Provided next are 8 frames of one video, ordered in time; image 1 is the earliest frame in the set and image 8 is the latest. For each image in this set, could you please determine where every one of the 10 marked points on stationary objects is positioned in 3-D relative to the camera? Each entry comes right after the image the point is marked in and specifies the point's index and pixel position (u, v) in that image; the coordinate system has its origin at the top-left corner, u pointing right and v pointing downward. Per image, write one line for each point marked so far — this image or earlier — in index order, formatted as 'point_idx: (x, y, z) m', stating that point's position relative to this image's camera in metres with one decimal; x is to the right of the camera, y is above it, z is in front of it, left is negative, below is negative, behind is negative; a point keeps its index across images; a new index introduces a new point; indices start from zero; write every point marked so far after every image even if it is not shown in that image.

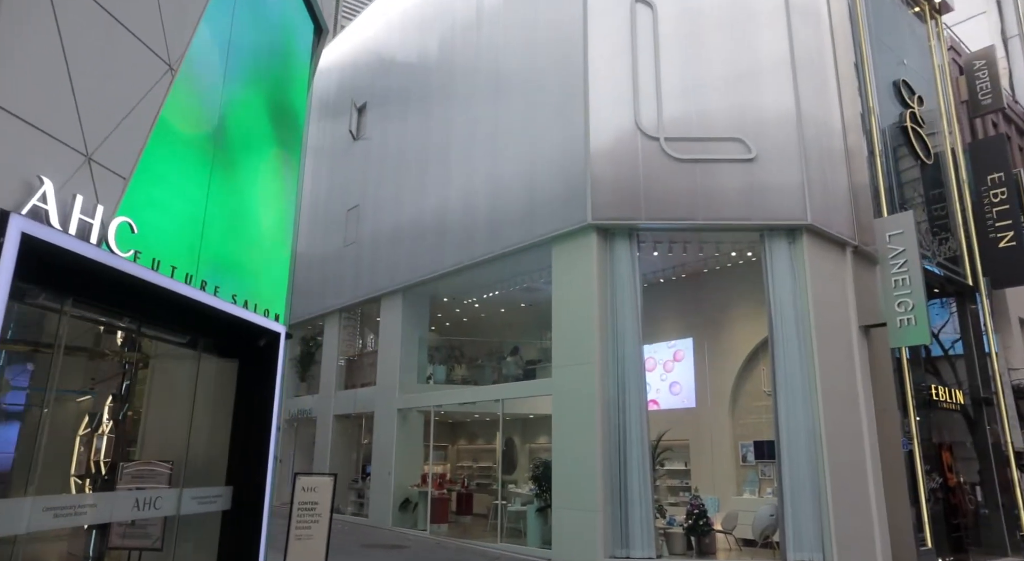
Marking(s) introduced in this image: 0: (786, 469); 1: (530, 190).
0: (+3.9, -2.7, +10.1) m
1: (+0.3, +1.5, +12.0) m
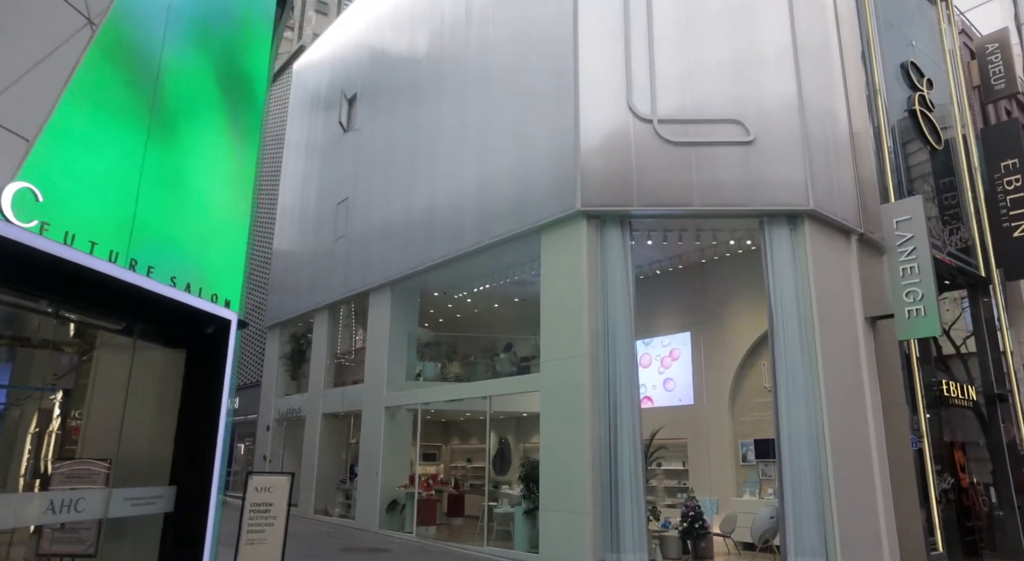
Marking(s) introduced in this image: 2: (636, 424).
0: (+3.7, -2.5, +9.5) m
1: (+0.1, +1.7, +11.5) m
2: (+1.7, -2.0, +9.6) m
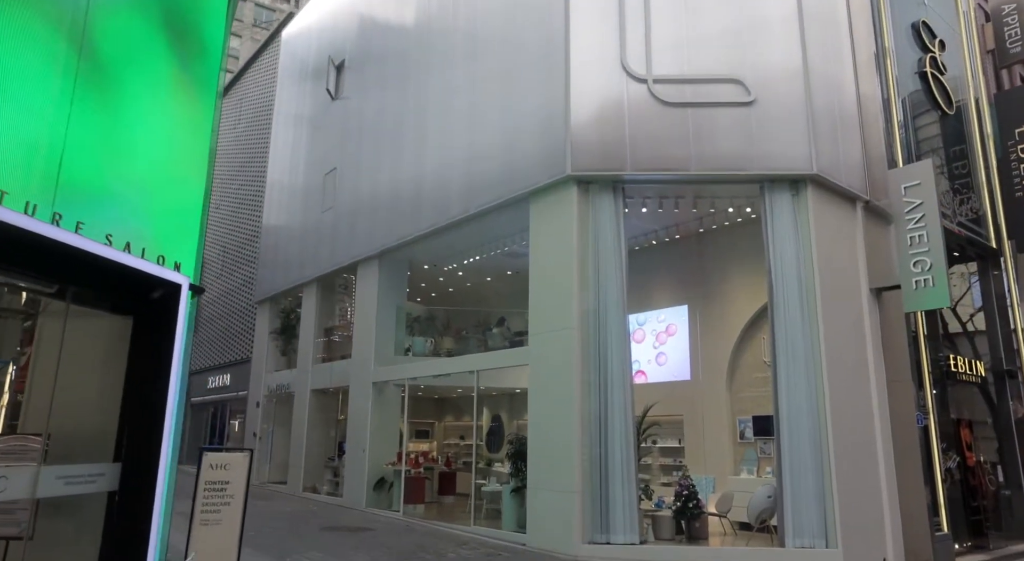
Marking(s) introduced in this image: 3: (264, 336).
0: (+3.5, -2.1, +9.1) m
1: (-0.1, +2.1, +10.9) m
2: (+1.5, -1.6, +9.1) m
3: (-6.3, -1.4, +18.2) m
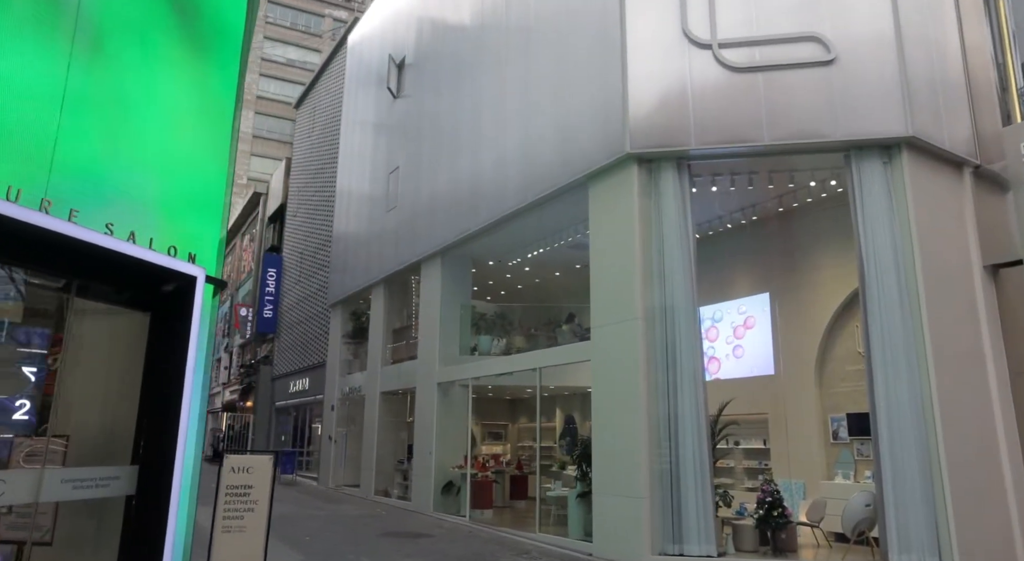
0: (+4.2, -1.9, +8.0) m
1: (+0.8, +2.2, +10.3) m
2: (+2.2, -1.4, +8.3) m
3: (-4.4, -1.5, +18.2) m
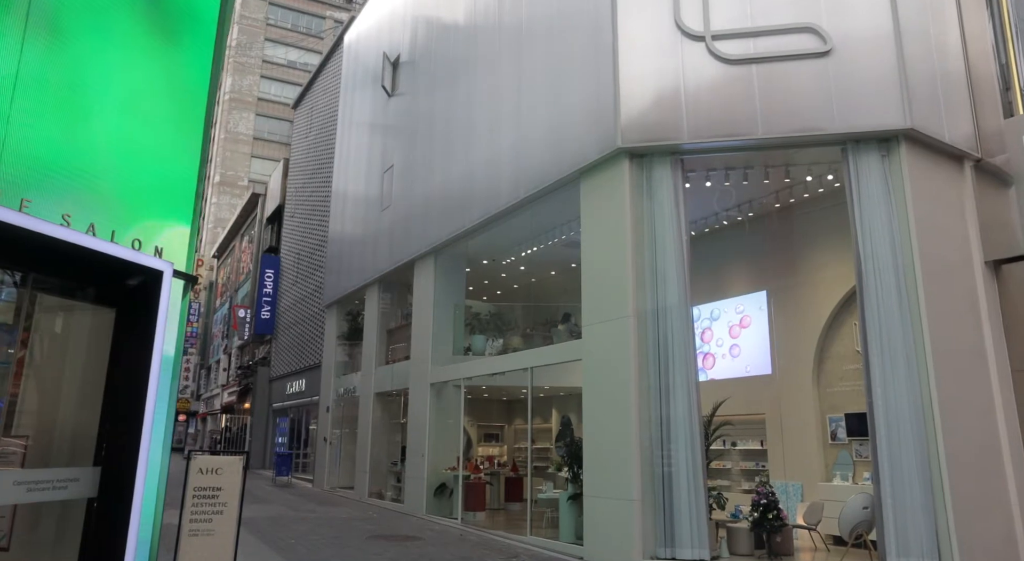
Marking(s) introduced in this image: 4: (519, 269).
0: (+4.0, -1.8, +7.8) m
1: (+0.6, +2.3, +10.1) m
2: (+2.0, -1.4, +8.1) m
3: (-4.5, -1.5, +18.0) m
4: (+0.1, +0.2, +11.8) m
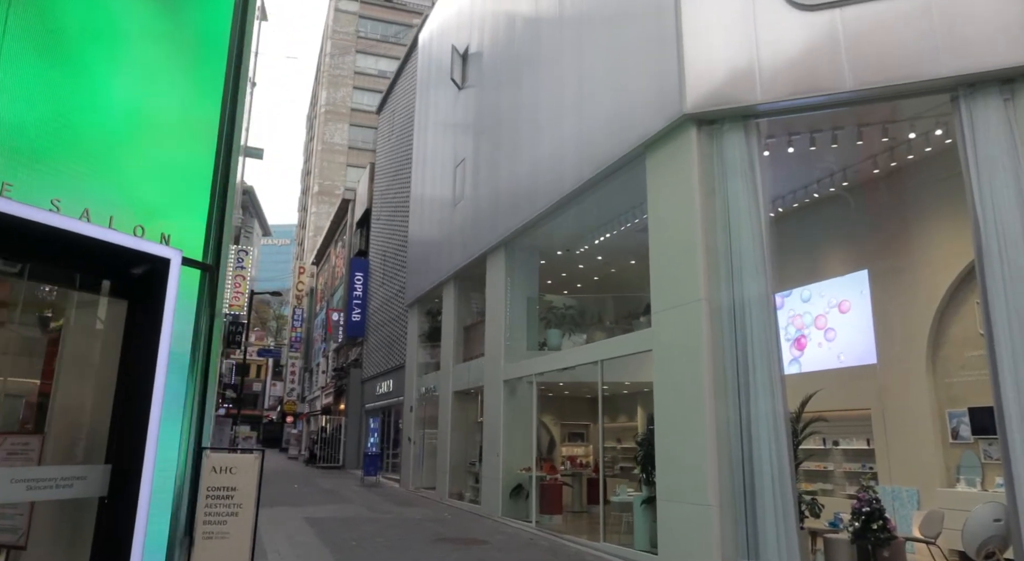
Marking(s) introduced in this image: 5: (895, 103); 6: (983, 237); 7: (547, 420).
0: (+4.6, -1.5, +6.5) m
1: (+1.4, +2.5, +9.4) m
2: (+2.7, -1.1, +7.1) m
3: (-2.4, -1.5, +17.9) m
4: (+1.2, +0.4, +11.1) m
5: (+4.0, +1.8, +7.5) m
6: (+4.7, +0.4, +7.0) m
7: (+0.6, -2.1, +10.9) m
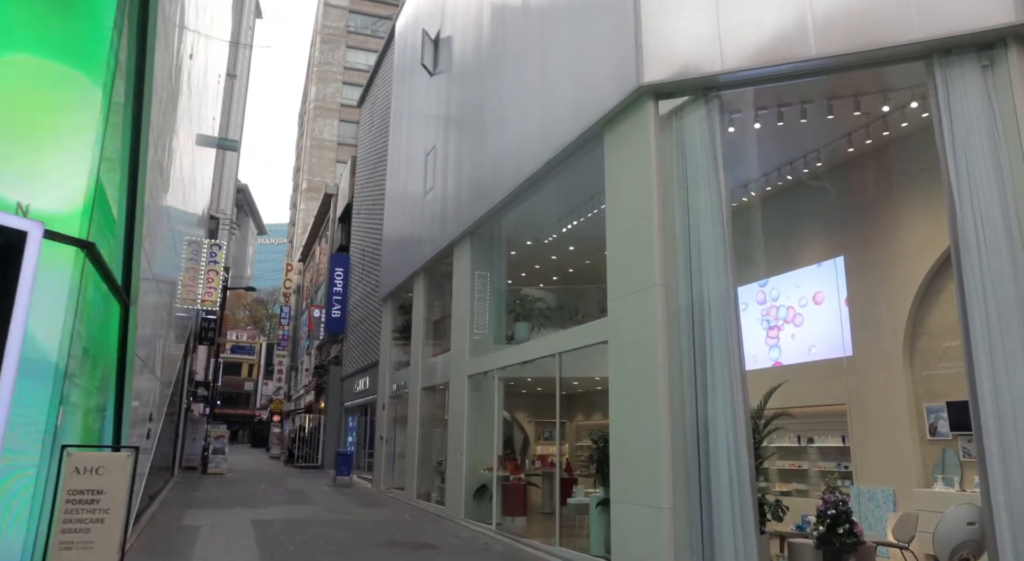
0: (+4.0, -1.4, +6.0) m
1: (+0.9, +2.6, +8.8) m
2: (+2.1, -1.0, +6.6) m
3: (-3.0, -1.3, +17.4) m
4: (+0.7, +0.5, +10.6) m
5: (+3.4, +2.0, +7.0) m
6: (+4.1, +0.6, +6.5) m
7: (+0.1, -2.0, +10.4) m
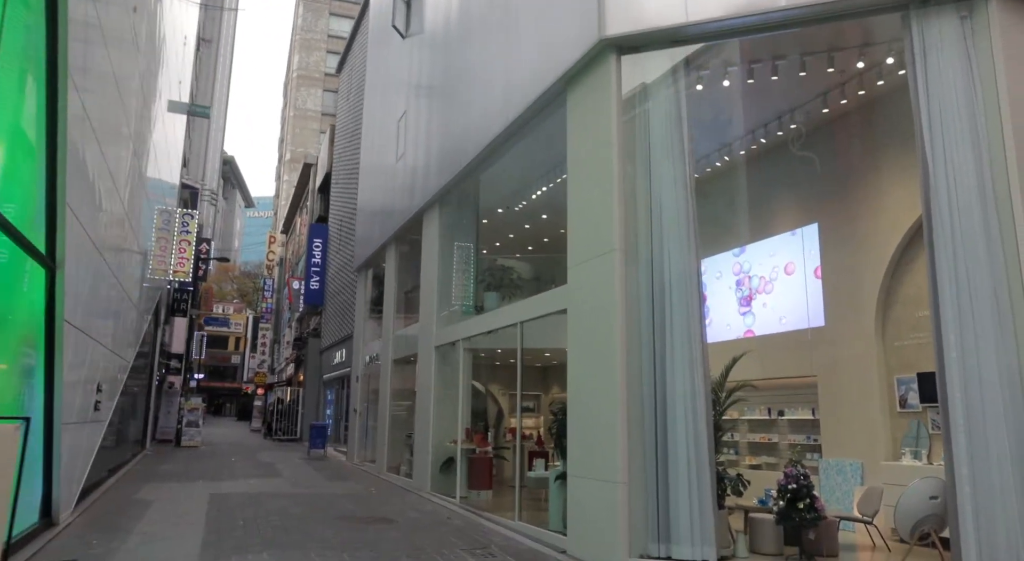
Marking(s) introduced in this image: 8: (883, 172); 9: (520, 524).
0: (+3.6, -1.1, +5.7) m
1: (+0.4, +3.0, +8.4) m
2: (+1.7, -0.7, +6.3) m
3: (-3.5, -0.6, +17.0) m
4: (+0.2, +1.0, +10.2) m
5: (+3.0, +2.3, +6.6) m
6: (+3.7, +0.9, +6.2) m
7: (-0.4, -1.5, +10.1) m
8: (+4.0, +1.3, +8.0) m
9: (+0.2, -2.9, +8.4) m
